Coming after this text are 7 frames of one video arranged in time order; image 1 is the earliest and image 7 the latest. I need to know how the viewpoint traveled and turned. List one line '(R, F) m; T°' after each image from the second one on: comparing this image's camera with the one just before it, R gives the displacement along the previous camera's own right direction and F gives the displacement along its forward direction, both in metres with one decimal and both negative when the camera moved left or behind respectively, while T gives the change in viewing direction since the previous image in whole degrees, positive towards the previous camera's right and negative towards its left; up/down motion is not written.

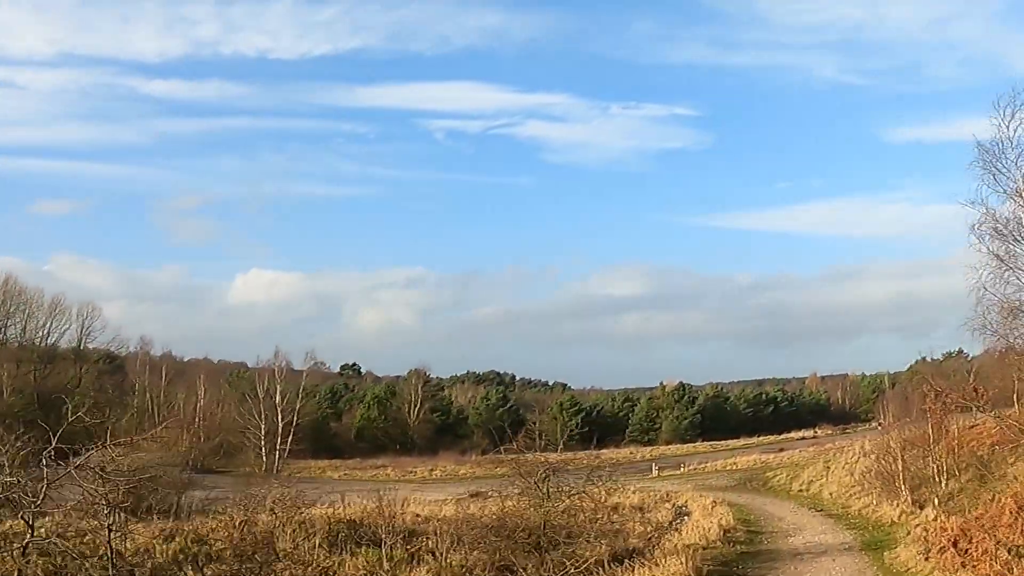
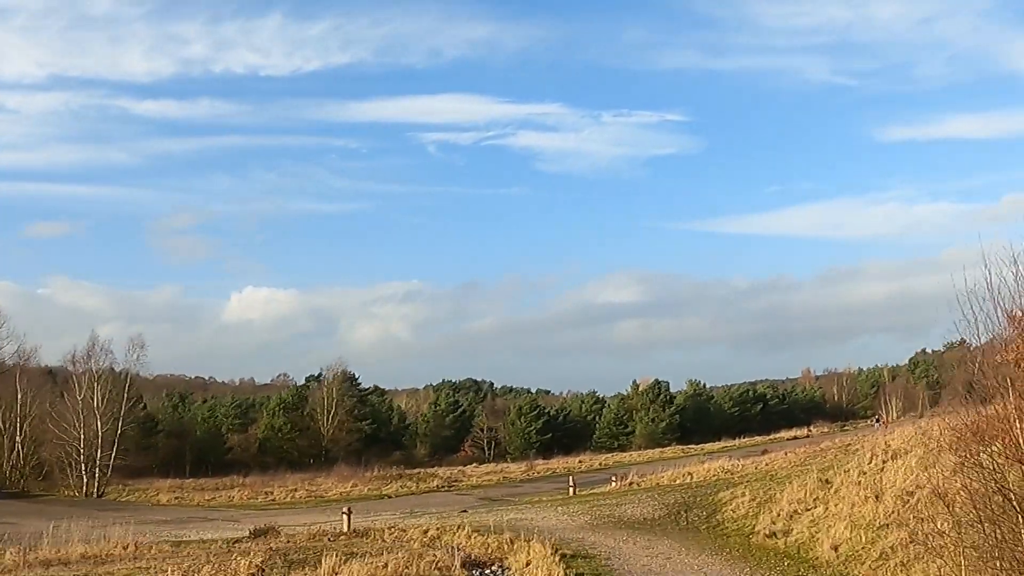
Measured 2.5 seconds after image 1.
(+5.0, +13.2) m; +1°
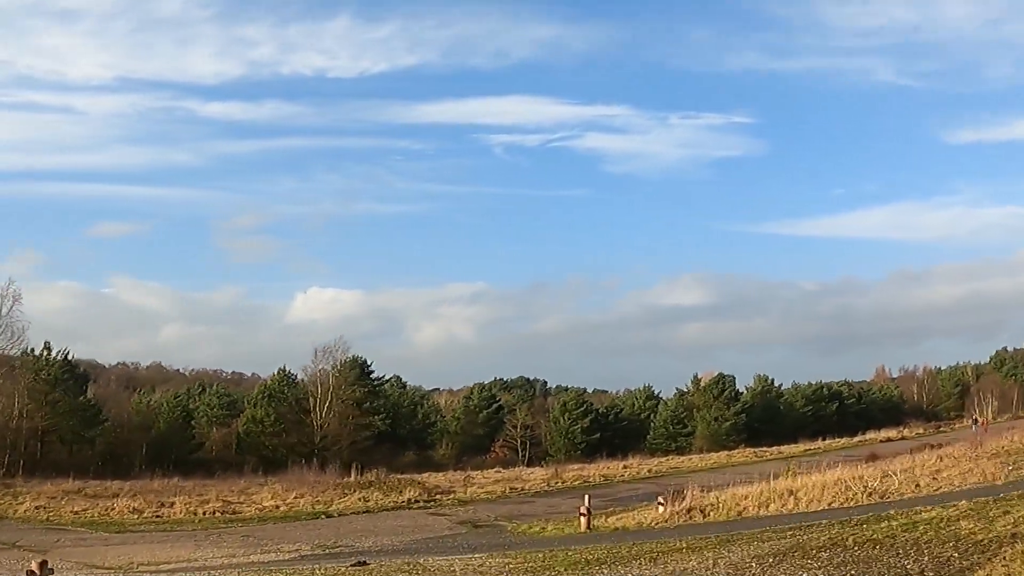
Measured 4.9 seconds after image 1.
(+1.8, +11.9) m; -4°
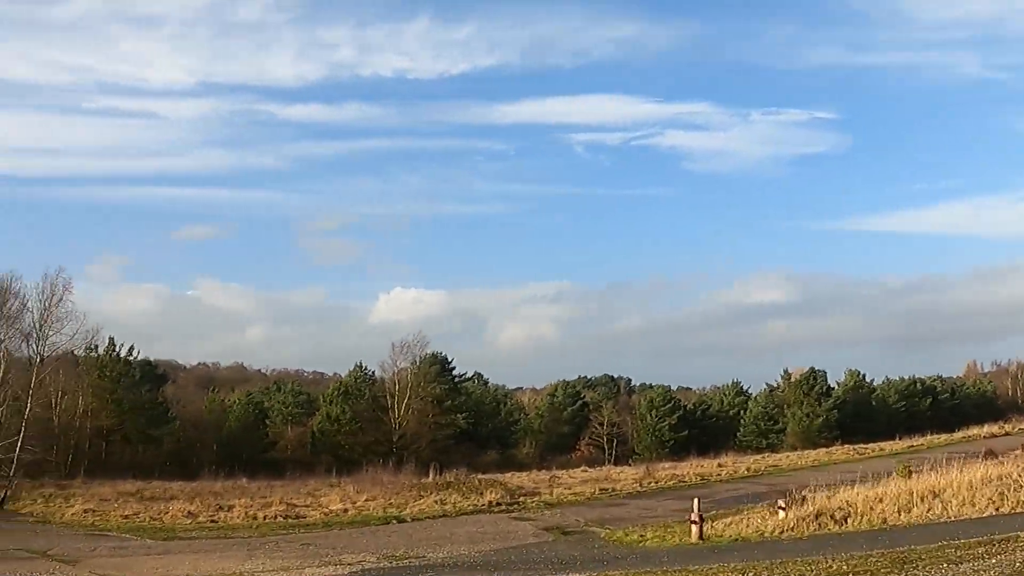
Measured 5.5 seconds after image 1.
(-0.4, +3.0) m; -5°
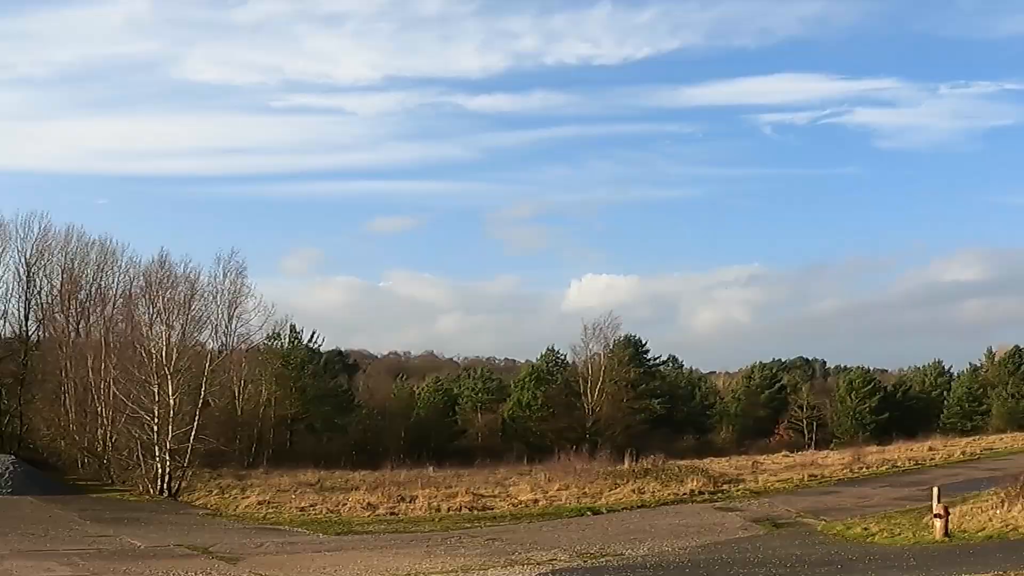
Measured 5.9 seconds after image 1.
(-0.9, +2.8) m; -11°
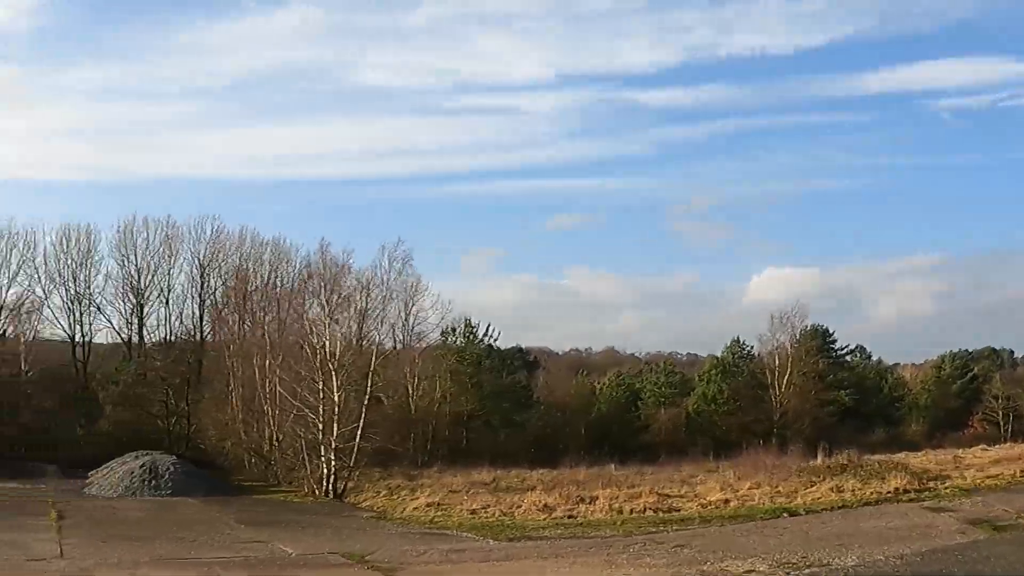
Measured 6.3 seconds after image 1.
(-0.1, +1.8) m; -12°
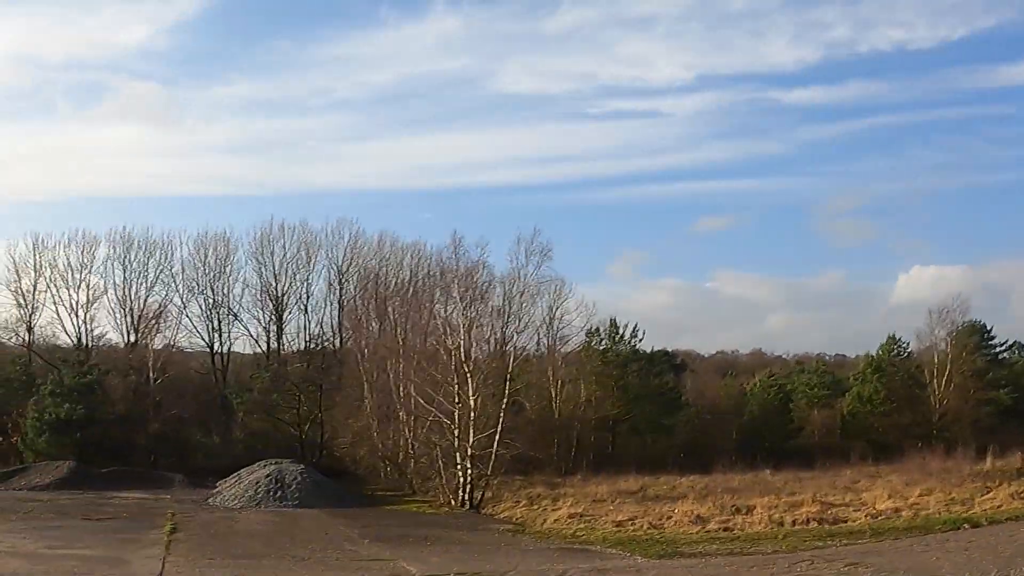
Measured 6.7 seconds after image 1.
(0.0, +1.3) m; -9°
